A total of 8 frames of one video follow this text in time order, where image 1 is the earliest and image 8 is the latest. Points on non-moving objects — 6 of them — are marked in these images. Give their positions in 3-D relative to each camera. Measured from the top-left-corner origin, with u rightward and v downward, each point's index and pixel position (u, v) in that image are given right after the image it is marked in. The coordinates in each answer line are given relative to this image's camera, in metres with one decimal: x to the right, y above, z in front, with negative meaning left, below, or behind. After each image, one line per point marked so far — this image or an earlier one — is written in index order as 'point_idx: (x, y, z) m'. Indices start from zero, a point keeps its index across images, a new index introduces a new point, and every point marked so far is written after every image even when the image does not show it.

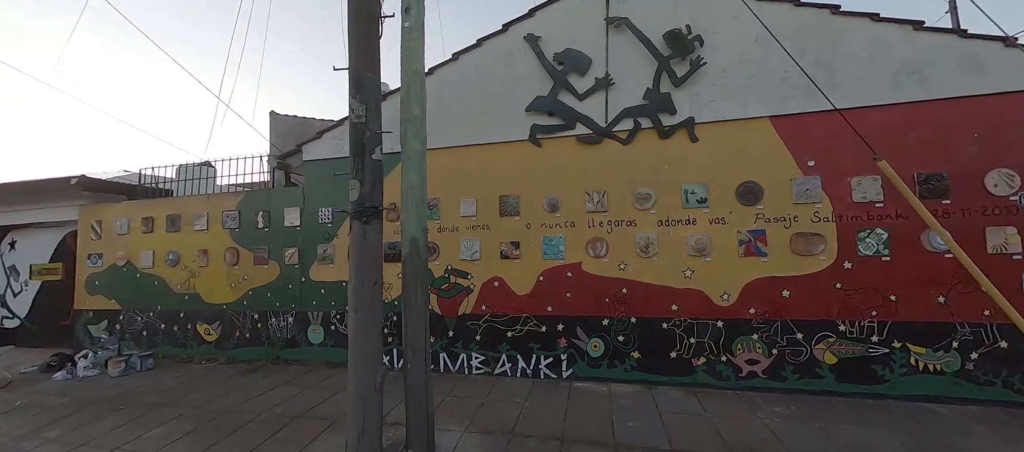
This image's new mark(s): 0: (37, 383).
0: (-6.8, -2.2, +5.2) m
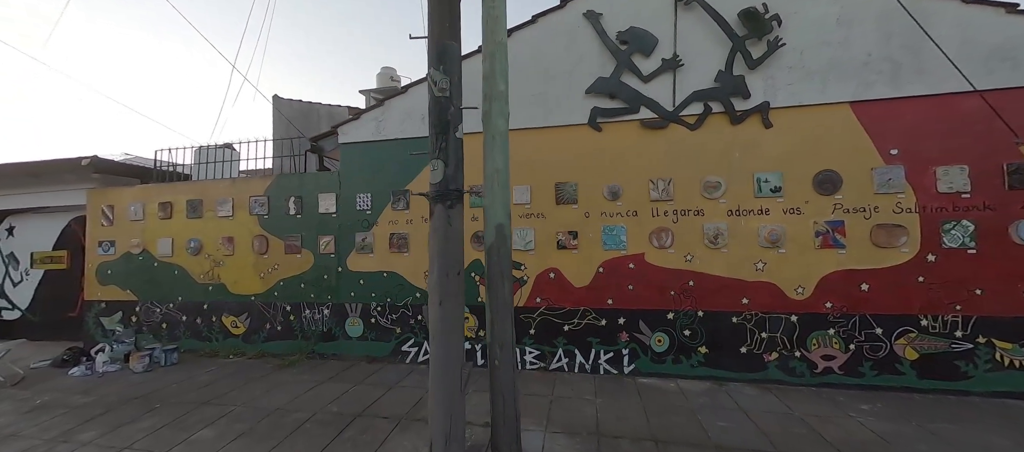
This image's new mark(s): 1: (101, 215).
0: (-6.1, -2.0, +4.8) m
1: (-6.9, +0.2, +6.1) m
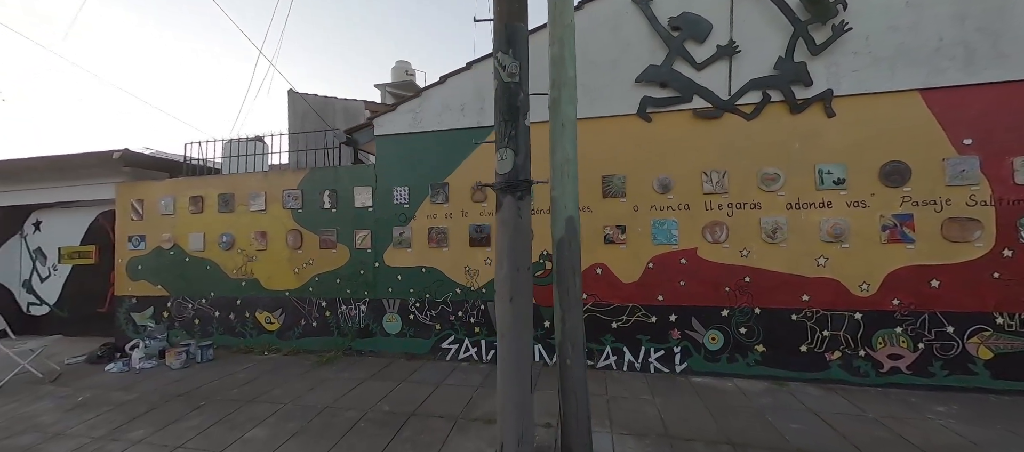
0: (-5.5, -1.9, +4.8) m
1: (-6.4, +0.3, +6.0) m
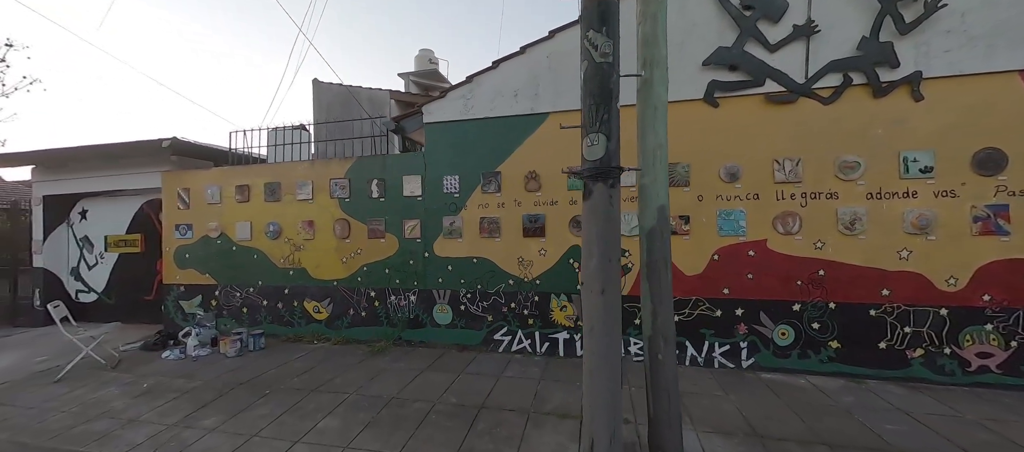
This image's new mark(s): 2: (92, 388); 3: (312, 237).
0: (-4.8, -1.8, +4.8) m
1: (-5.6, +0.5, +6.1) m
2: (-4.8, -1.8, +4.1) m
3: (-3.1, -0.2, +5.5) m
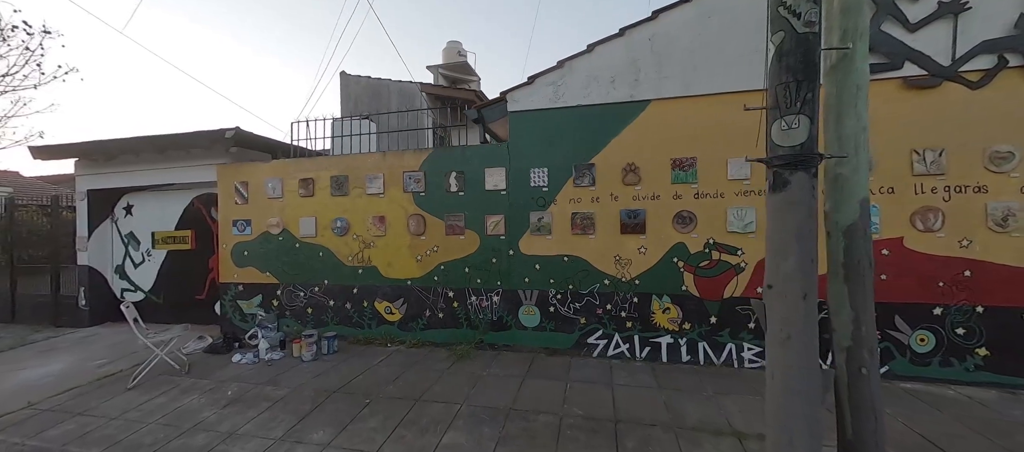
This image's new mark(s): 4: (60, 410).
0: (-3.6, -1.7, +4.5) m
1: (-4.4, +0.5, +5.7) m
2: (-3.6, -1.8, +3.8) m
3: (-1.9, -0.1, +5.2) m
4: (-4.6, -1.9, +3.7) m
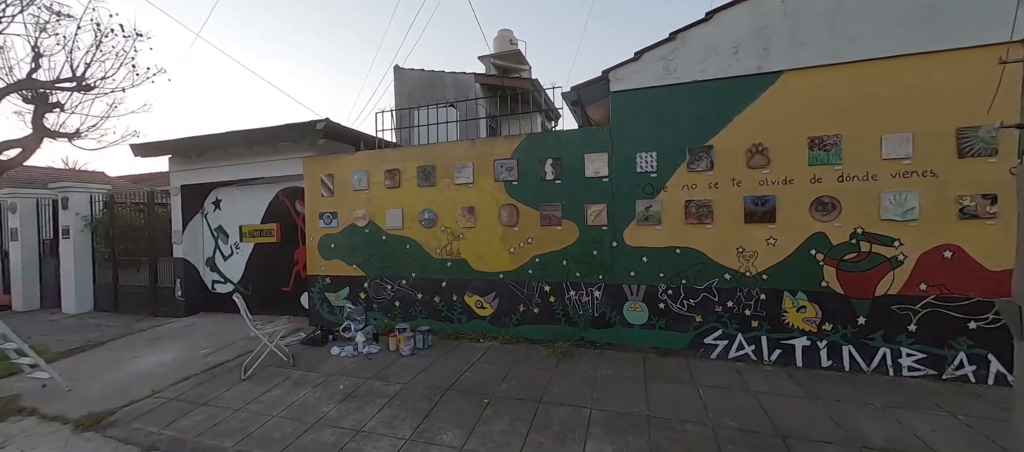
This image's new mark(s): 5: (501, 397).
0: (-2.3, -1.6, +4.5) m
1: (-3.0, +0.6, +5.7) m
2: (-2.4, -1.7, +3.8) m
3: (-0.5, 0.0, +5.0) m
4: (-3.4, -1.8, +3.8) m
5: (-0.1, -1.6, +3.4) m
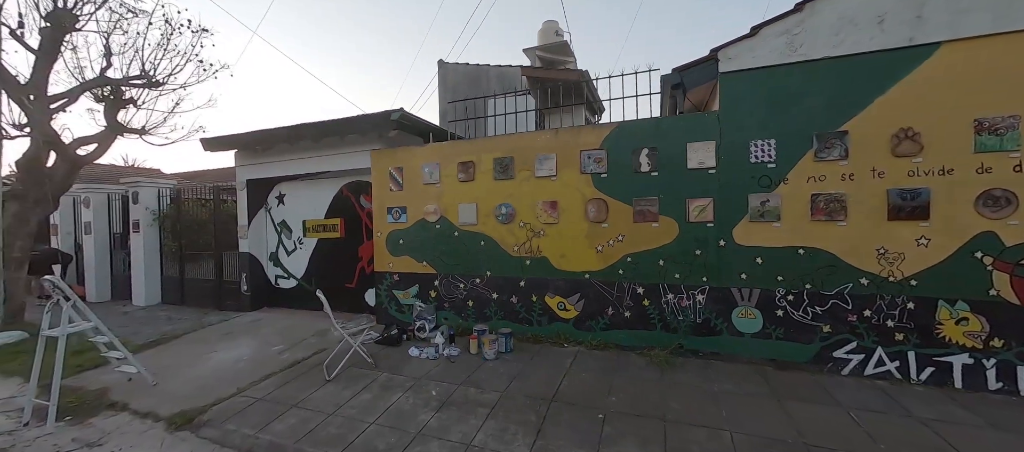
0: (-1.3, -1.6, +4.3) m
1: (-1.9, +0.7, +5.6) m
2: (-1.3, -1.6, +3.6) m
3: (+0.6, +0.1, +4.7) m
4: (-2.4, -1.7, +3.6) m
5: (+0.9, -1.6, +3.1) m
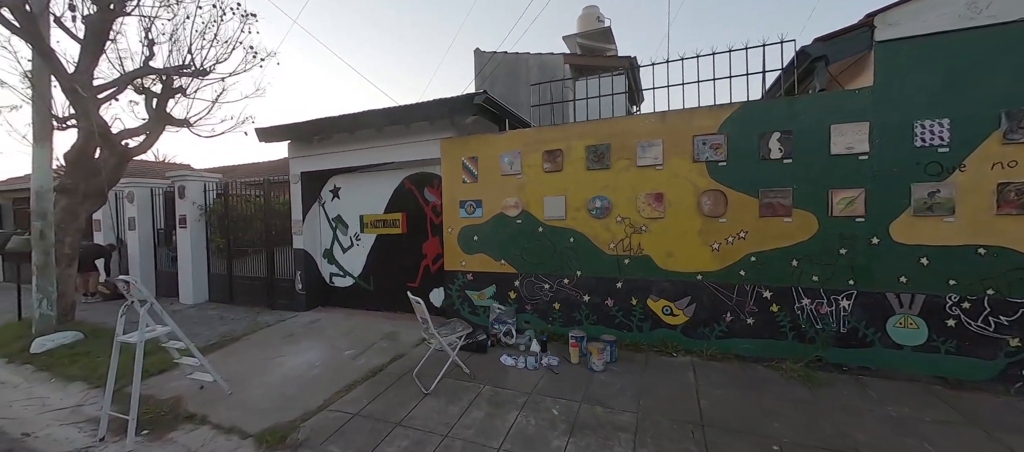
0: (-0.1, -1.5, +3.8) m
1: (-0.7, +0.8, +5.1) m
2: (-0.2, -1.6, +3.2) m
3: (+1.7, +0.1, +4.2) m
4: (-1.2, -1.7, +3.2) m
5: (+2.0, -1.5, +2.6) m
